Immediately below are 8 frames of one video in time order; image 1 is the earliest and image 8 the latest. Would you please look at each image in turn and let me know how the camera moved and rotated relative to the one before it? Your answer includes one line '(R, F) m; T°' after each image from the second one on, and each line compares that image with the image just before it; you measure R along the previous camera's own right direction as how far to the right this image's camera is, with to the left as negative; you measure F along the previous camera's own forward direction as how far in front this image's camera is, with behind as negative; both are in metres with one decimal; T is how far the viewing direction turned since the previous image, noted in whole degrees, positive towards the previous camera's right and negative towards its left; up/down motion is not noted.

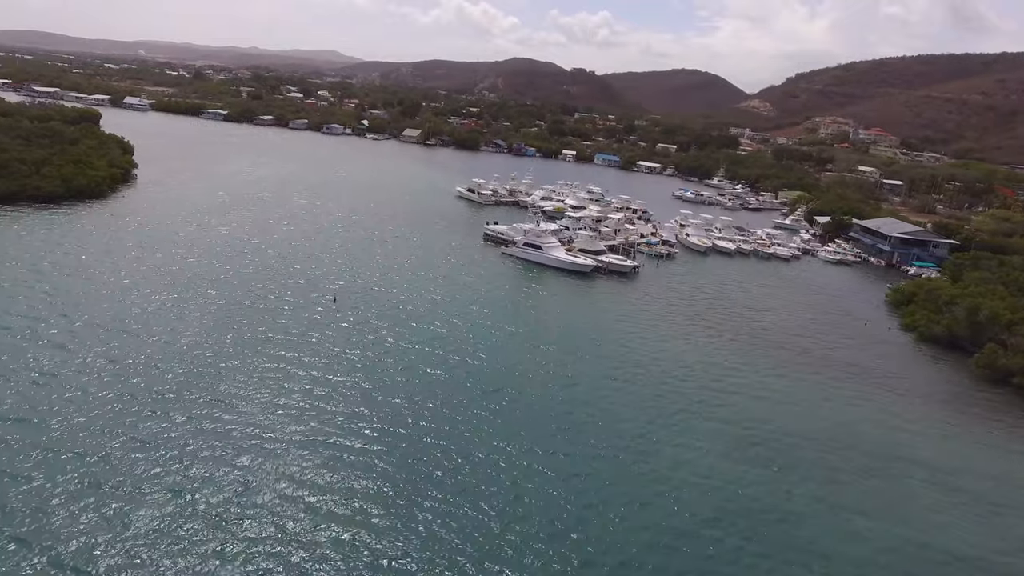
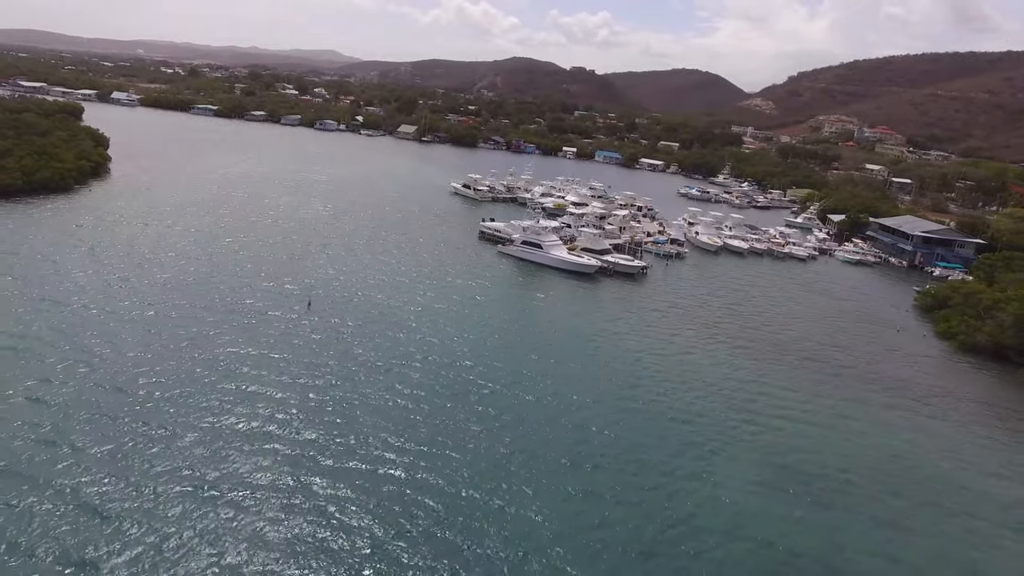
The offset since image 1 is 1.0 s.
(+0.1, +2.5) m; 0°
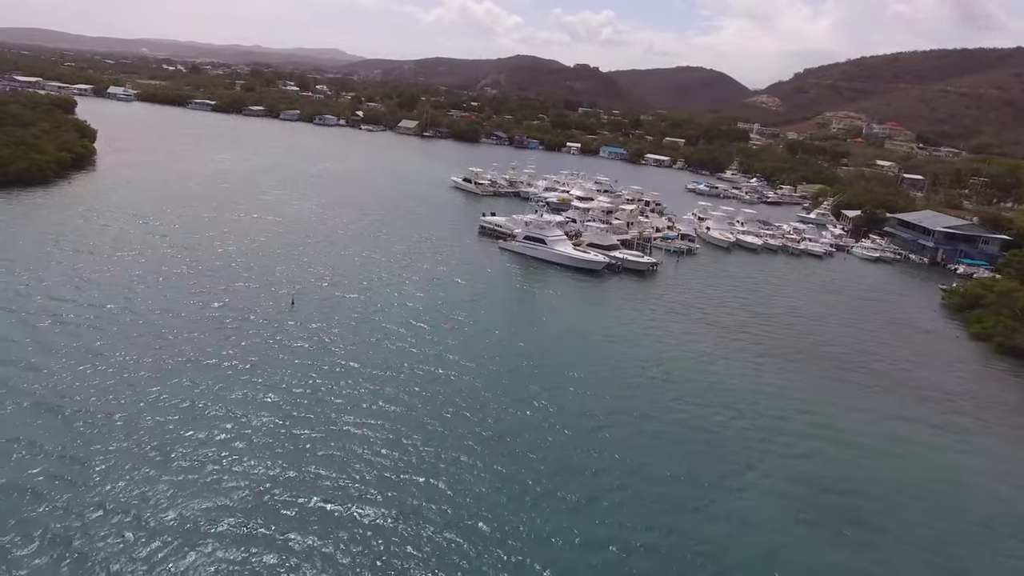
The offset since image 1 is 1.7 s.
(+0.1, +1.7) m; 0°
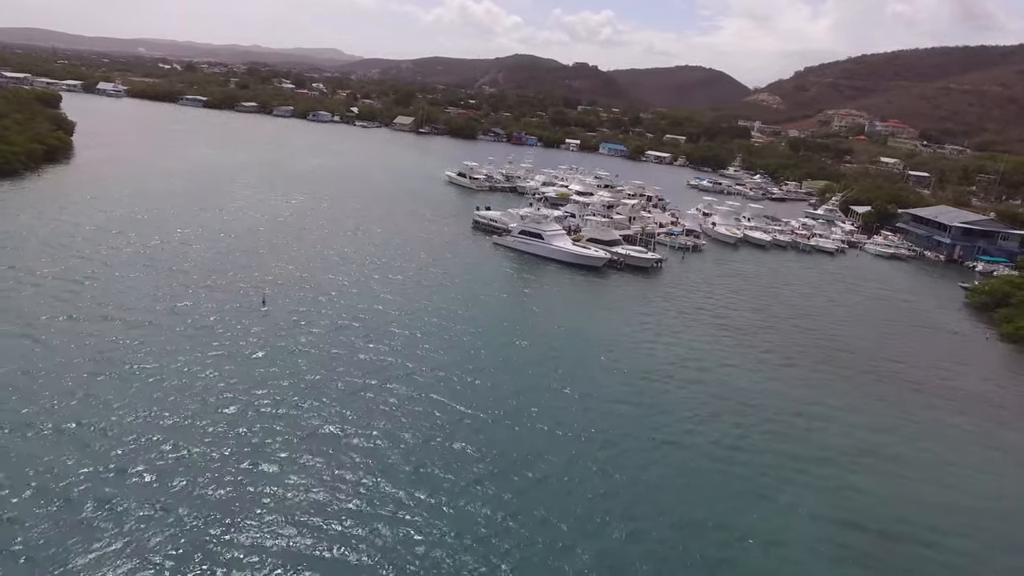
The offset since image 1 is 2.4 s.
(+0.1, +1.7) m; 0°
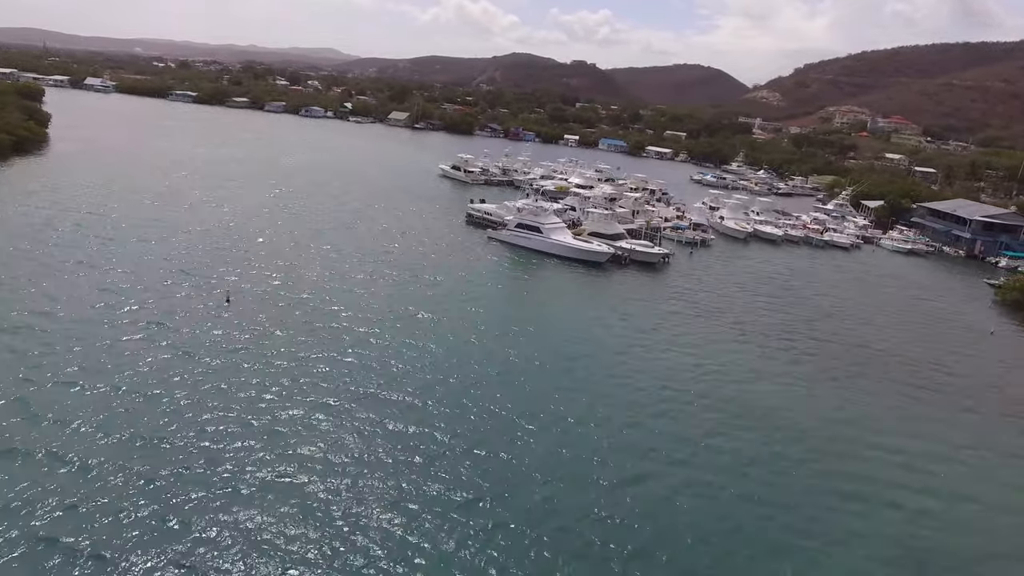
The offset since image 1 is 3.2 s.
(+0.1, +1.8) m; 0°
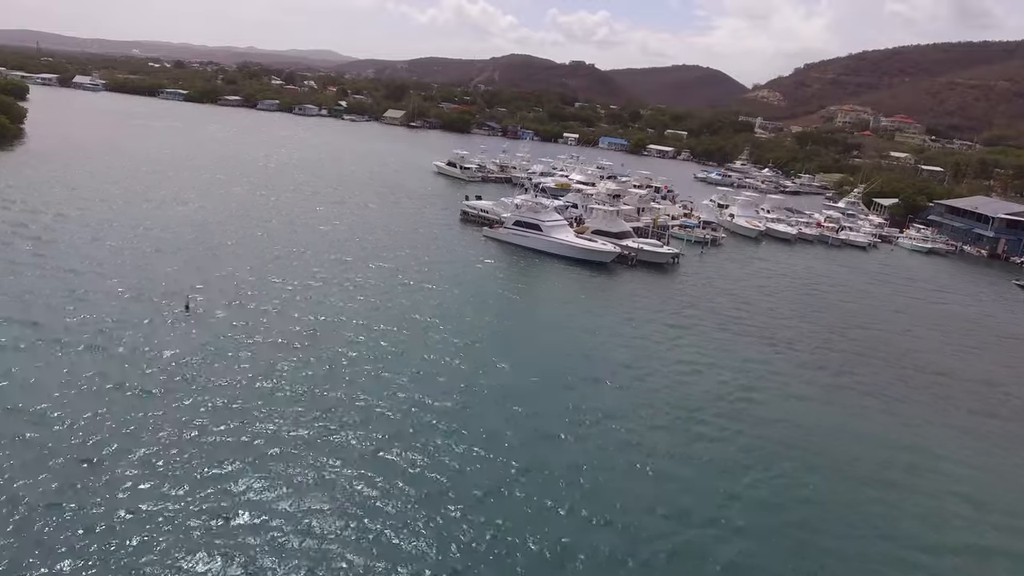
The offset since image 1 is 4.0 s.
(0.0, +1.7) m; 0°
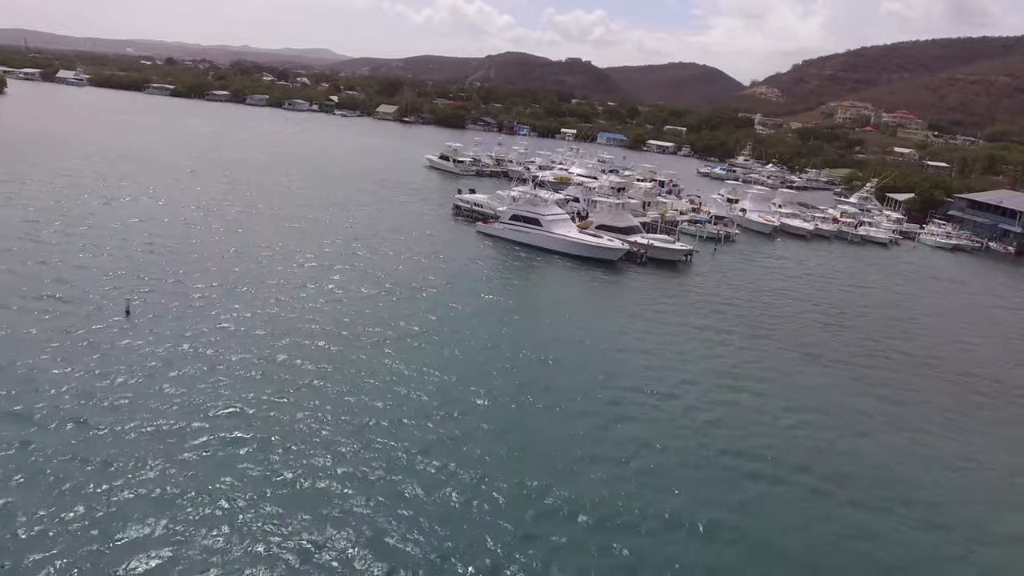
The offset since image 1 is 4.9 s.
(0.0, +2.0) m; 0°
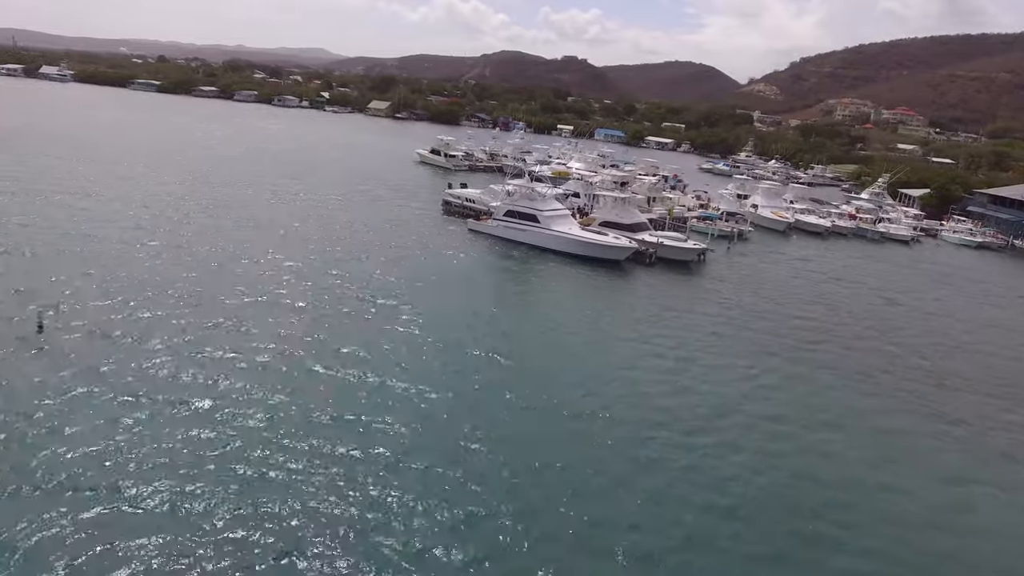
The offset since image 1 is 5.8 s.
(0.0, +1.9) m; 0°
